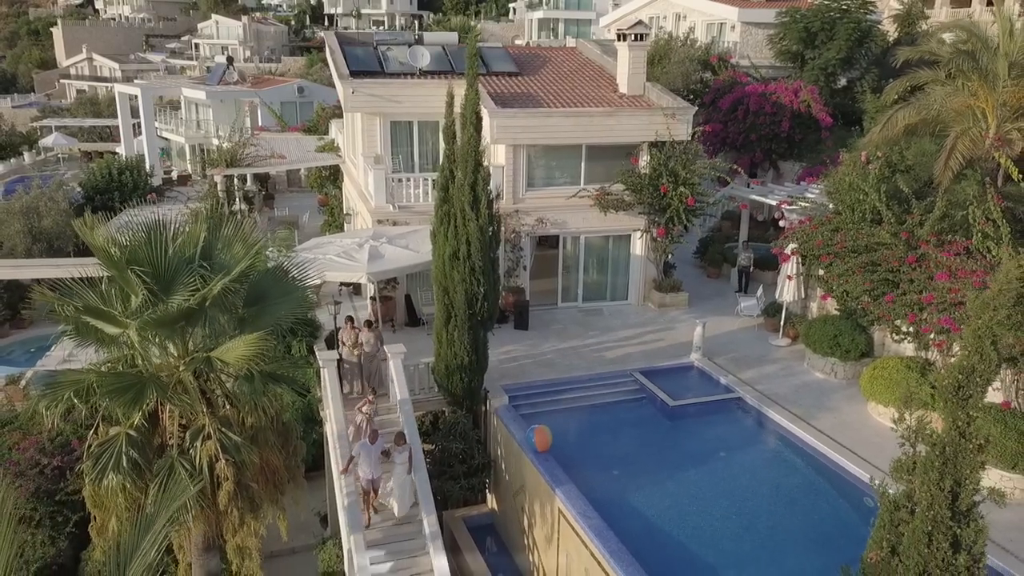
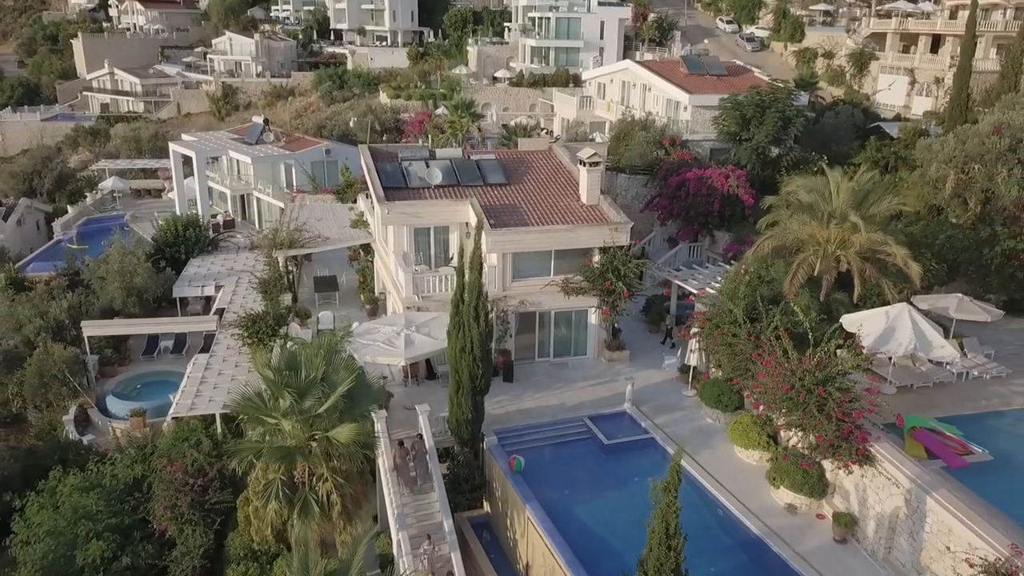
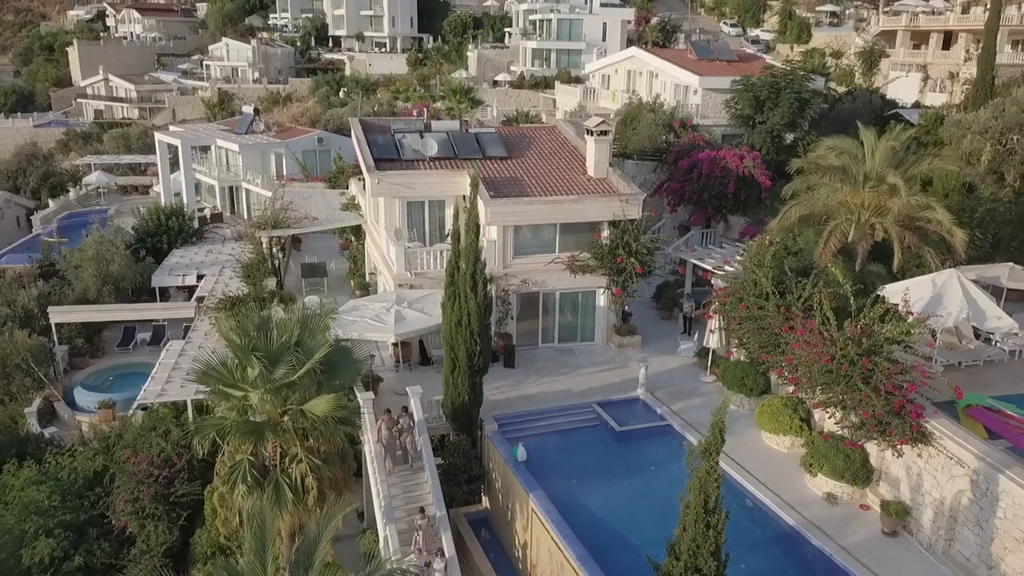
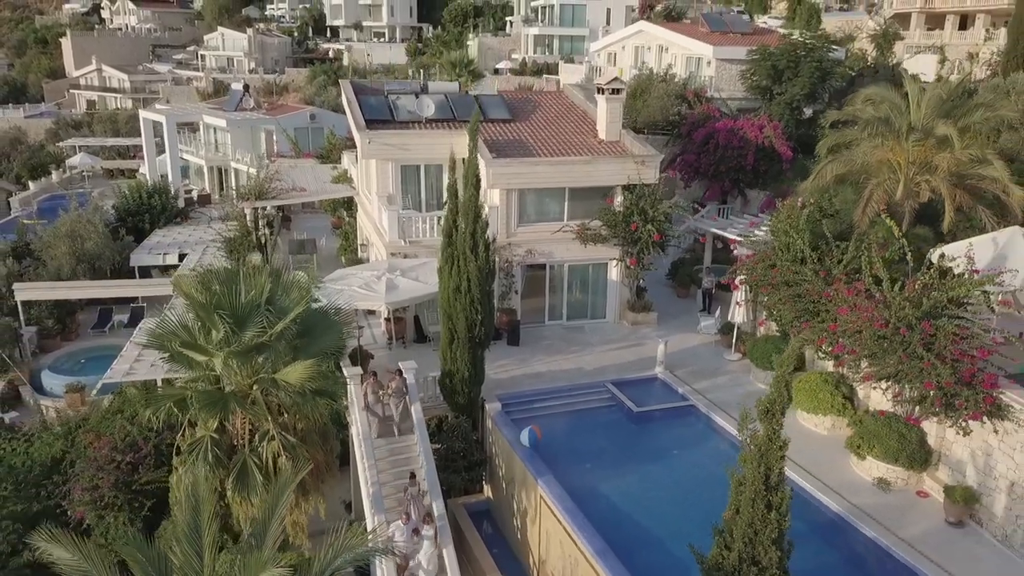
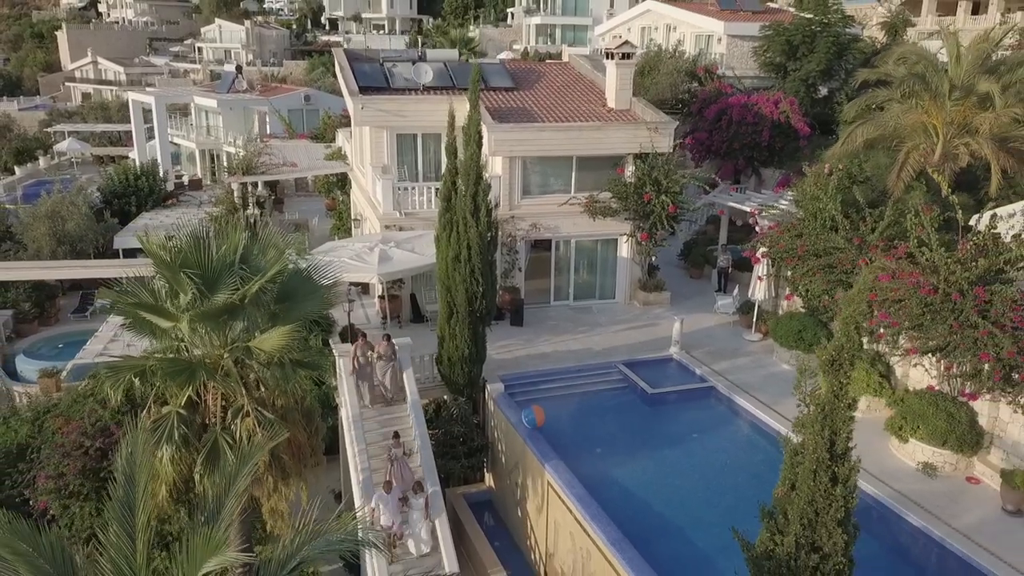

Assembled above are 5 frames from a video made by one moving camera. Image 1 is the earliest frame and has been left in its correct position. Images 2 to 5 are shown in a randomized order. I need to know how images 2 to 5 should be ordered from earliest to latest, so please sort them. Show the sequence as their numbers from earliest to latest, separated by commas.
5, 4, 3, 2
